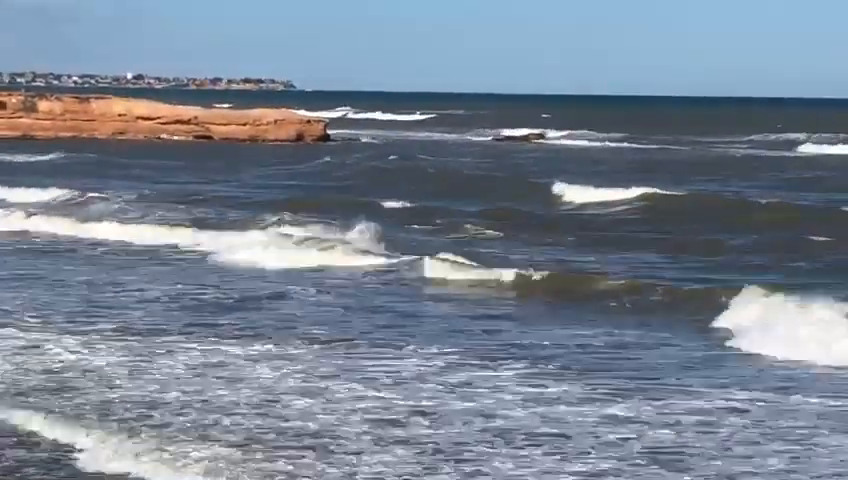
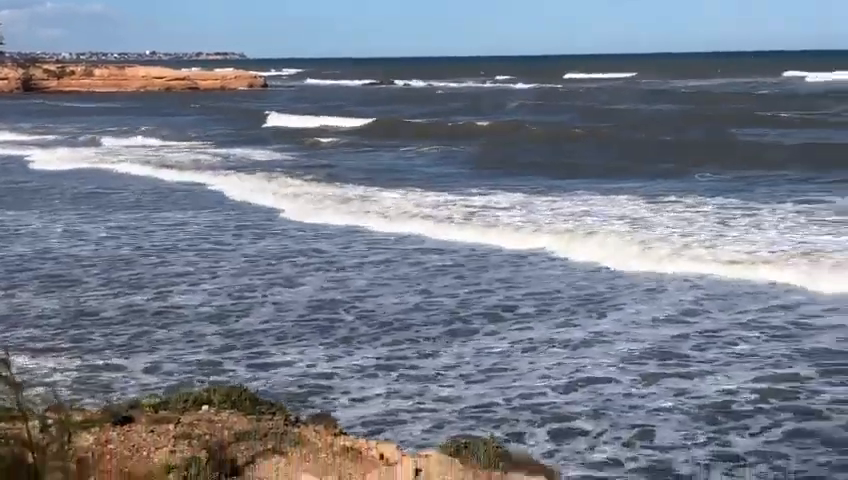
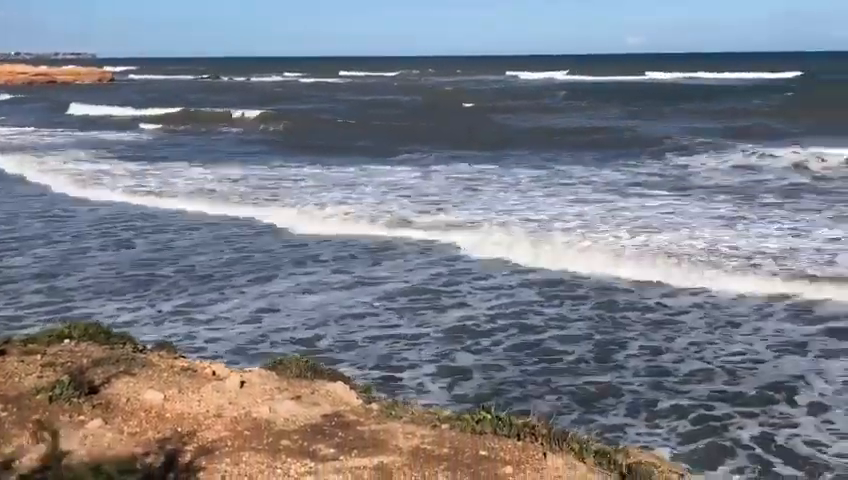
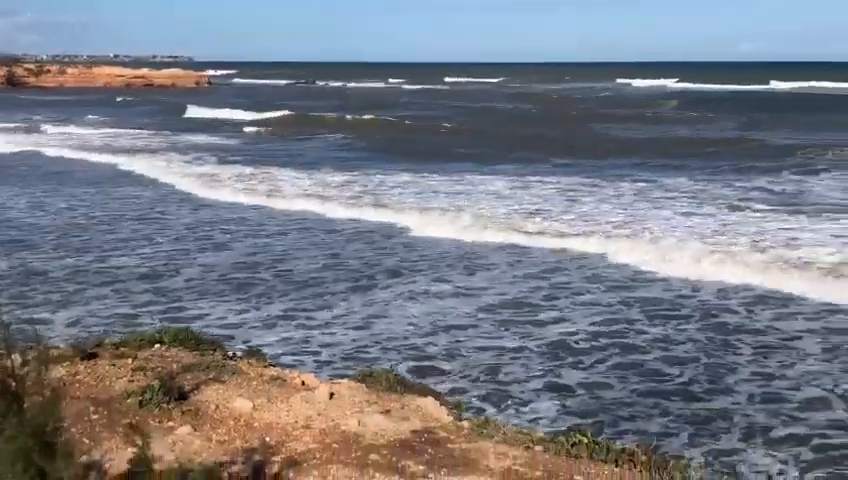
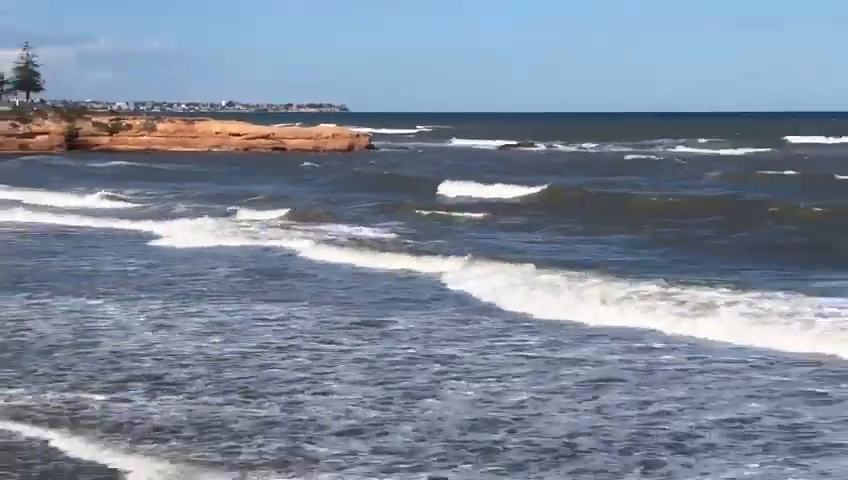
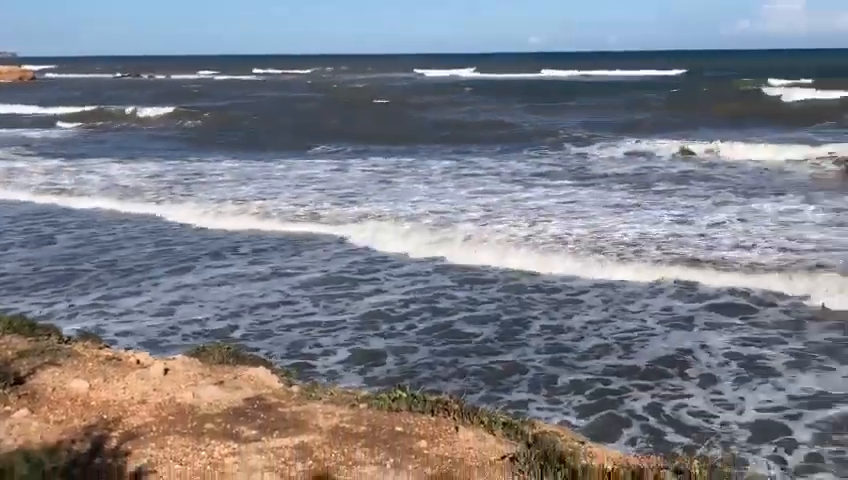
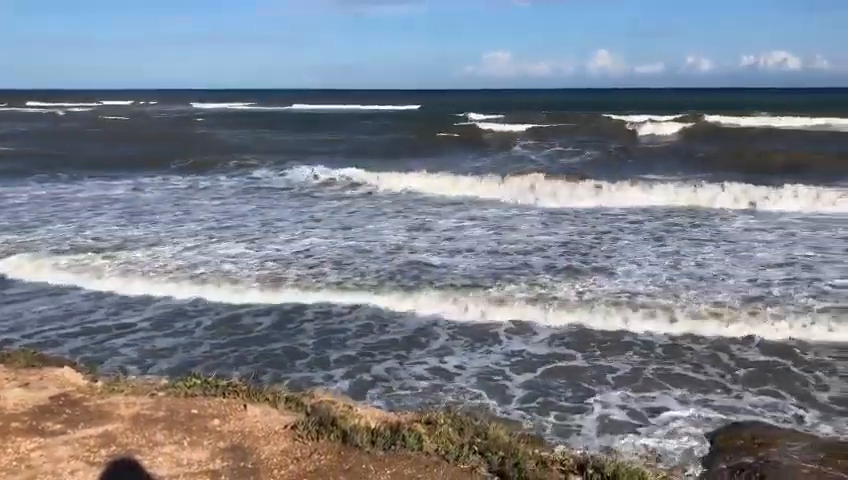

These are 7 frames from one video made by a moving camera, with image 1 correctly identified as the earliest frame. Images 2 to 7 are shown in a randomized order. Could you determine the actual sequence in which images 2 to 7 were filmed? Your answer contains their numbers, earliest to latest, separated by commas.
5, 2, 4, 3, 6, 7
